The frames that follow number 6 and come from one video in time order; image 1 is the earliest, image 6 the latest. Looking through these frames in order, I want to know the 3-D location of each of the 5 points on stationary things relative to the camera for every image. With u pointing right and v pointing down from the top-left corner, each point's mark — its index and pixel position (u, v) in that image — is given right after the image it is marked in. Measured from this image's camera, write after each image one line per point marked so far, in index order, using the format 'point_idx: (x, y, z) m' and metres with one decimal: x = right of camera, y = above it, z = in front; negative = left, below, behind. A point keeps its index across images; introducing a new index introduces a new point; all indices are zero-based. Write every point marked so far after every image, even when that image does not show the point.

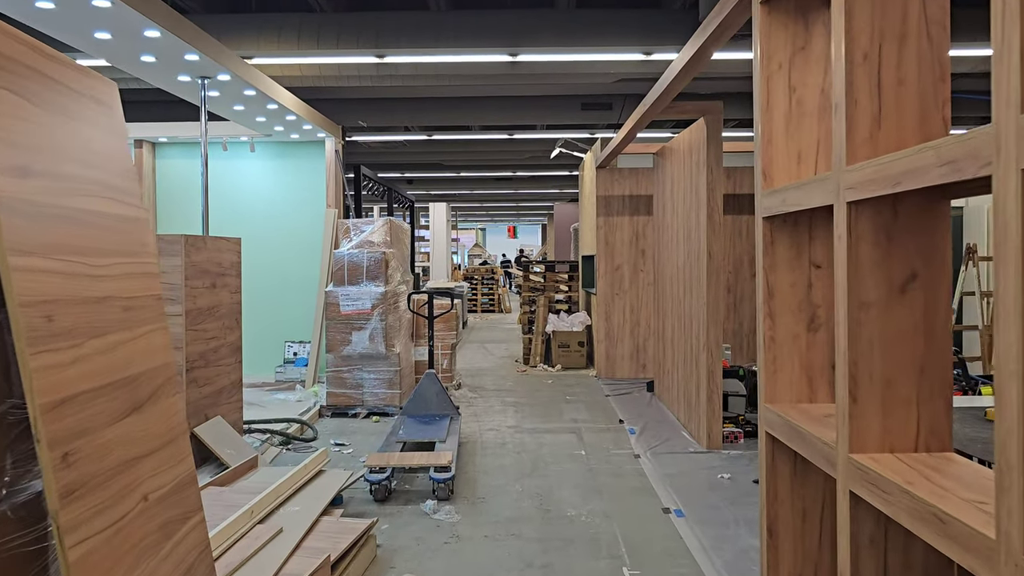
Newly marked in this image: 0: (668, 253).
0: (+1.0, +0.2, +5.8) m
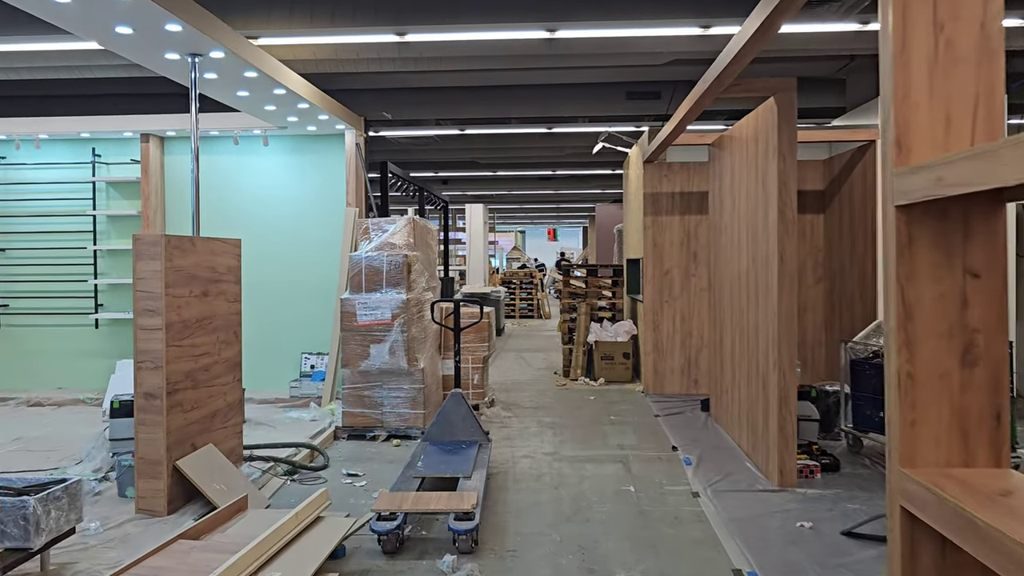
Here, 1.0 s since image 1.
0: (+1.3, +0.2, +5.1) m
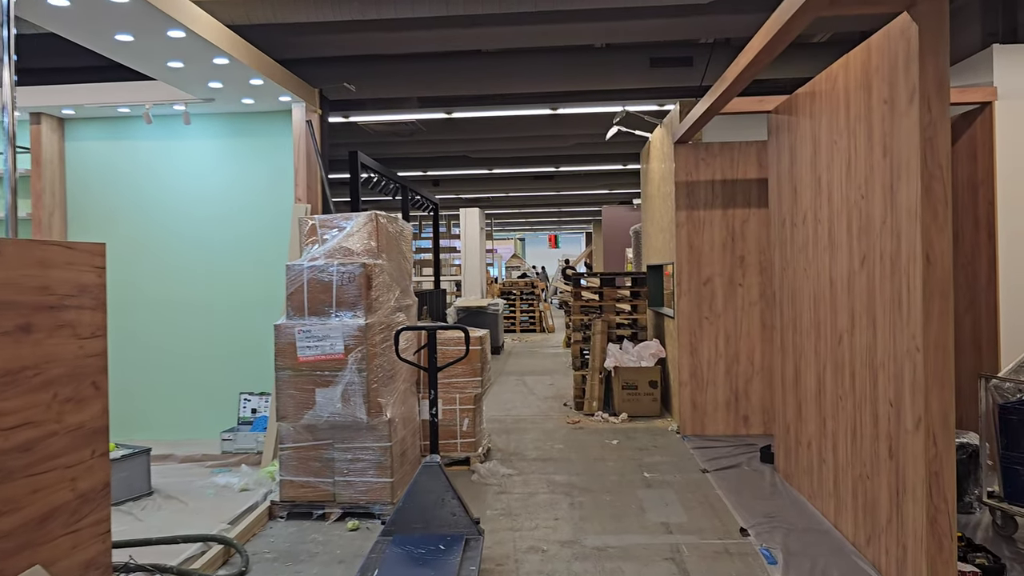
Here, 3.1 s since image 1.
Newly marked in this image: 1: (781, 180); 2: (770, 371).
0: (+1.3, +0.1, +3.8) m
1: (+1.3, +0.5, +4.0) m
2: (+1.6, -0.5, +5.2) m
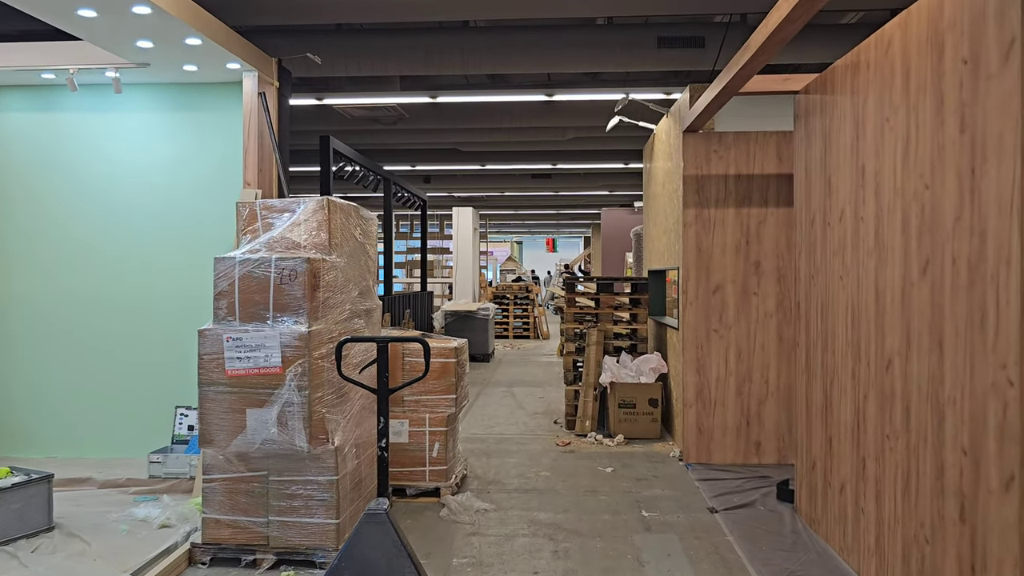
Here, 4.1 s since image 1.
0: (+1.2, +0.1, +3.2) m
1: (+1.2, +0.5, +3.4) m
2: (+1.5, -0.6, +4.6) m
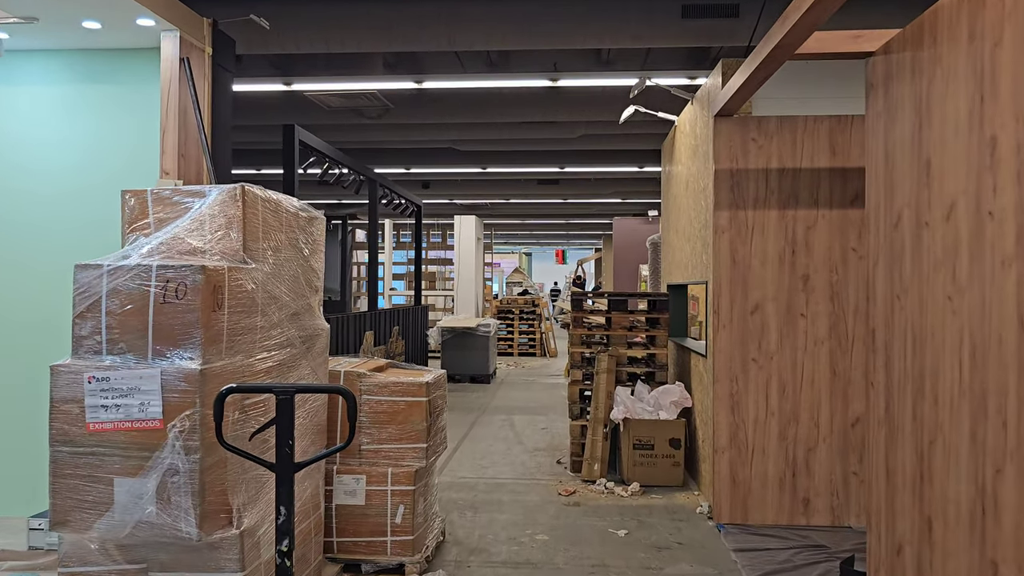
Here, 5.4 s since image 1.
0: (+1.1, 0.0, +2.3) m
1: (+1.1, +0.4, +2.6) m
2: (+1.4, -0.6, +3.7) m
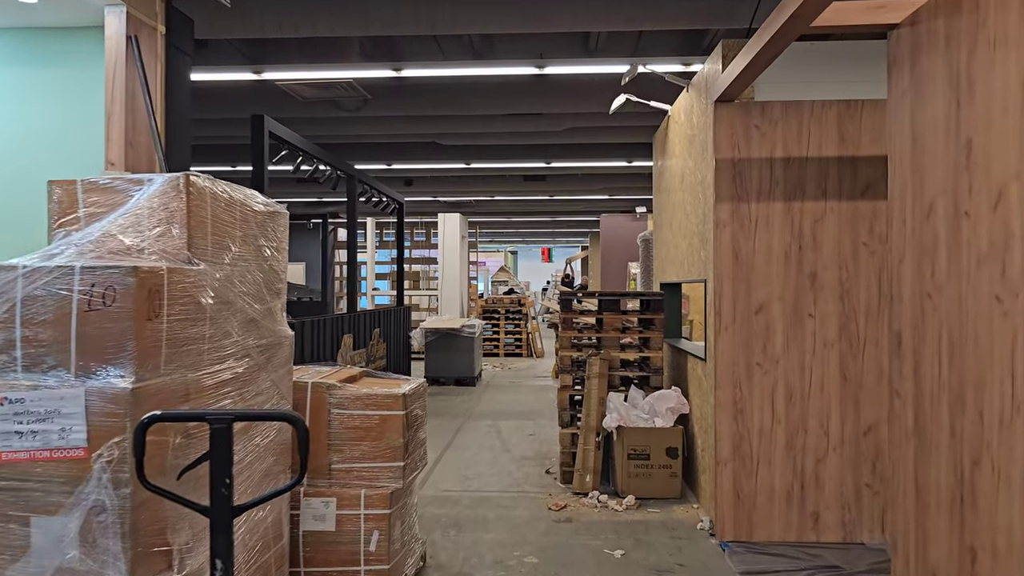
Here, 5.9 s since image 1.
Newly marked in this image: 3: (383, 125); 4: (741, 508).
0: (+1.1, 0.0, +2.0) m
1: (+1.1, +0.4, +2.3) m
2: (+1.4, -0.6, +3.5) m
3: (-0.9, +1.2, +6.3) m
4: (+0.9, -0.9, +3.5) m
